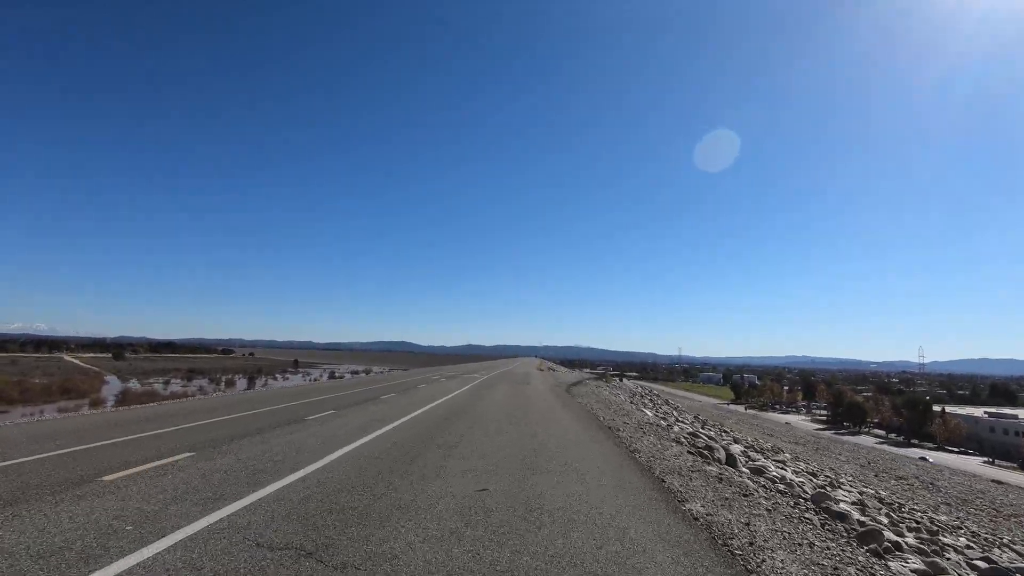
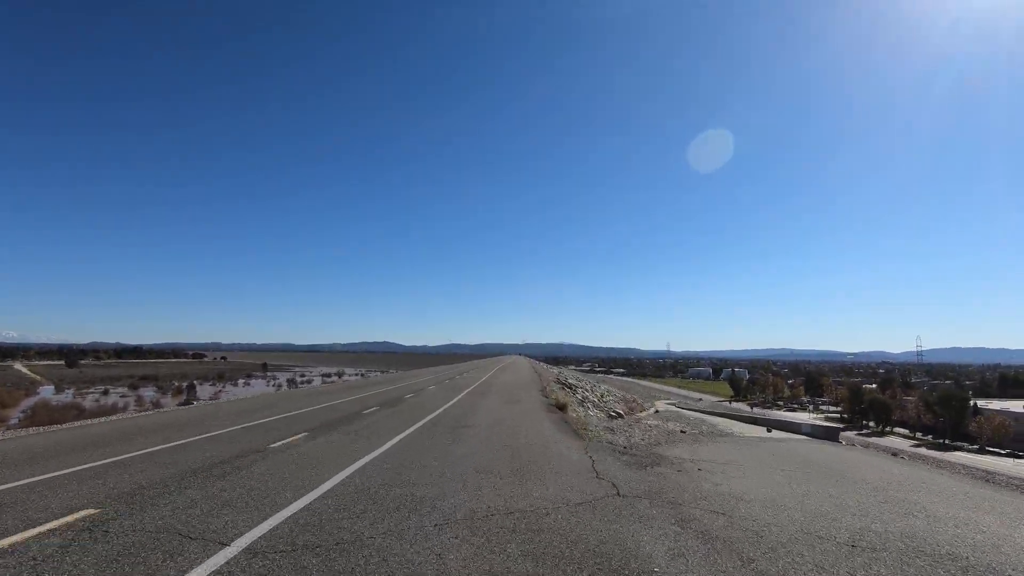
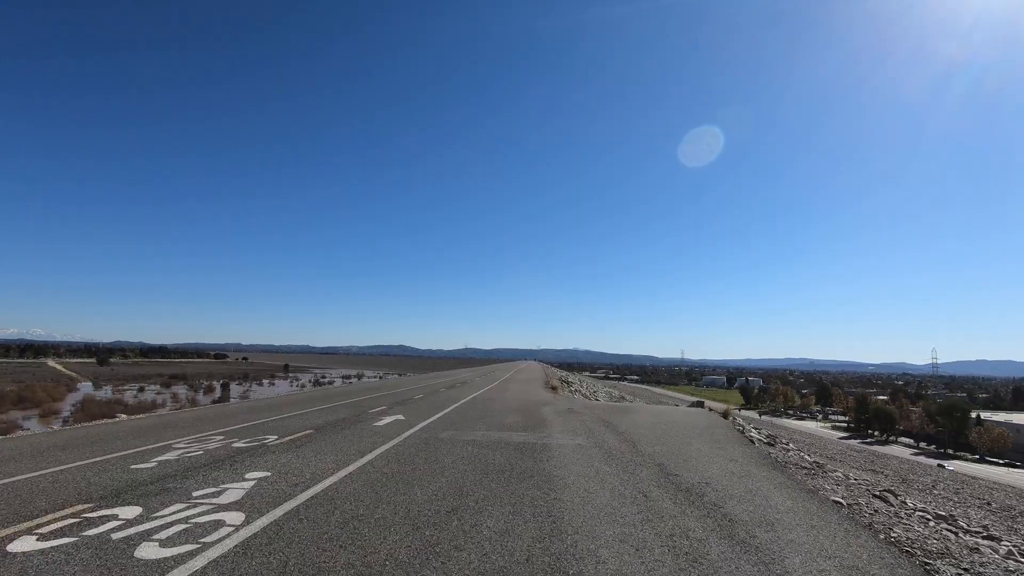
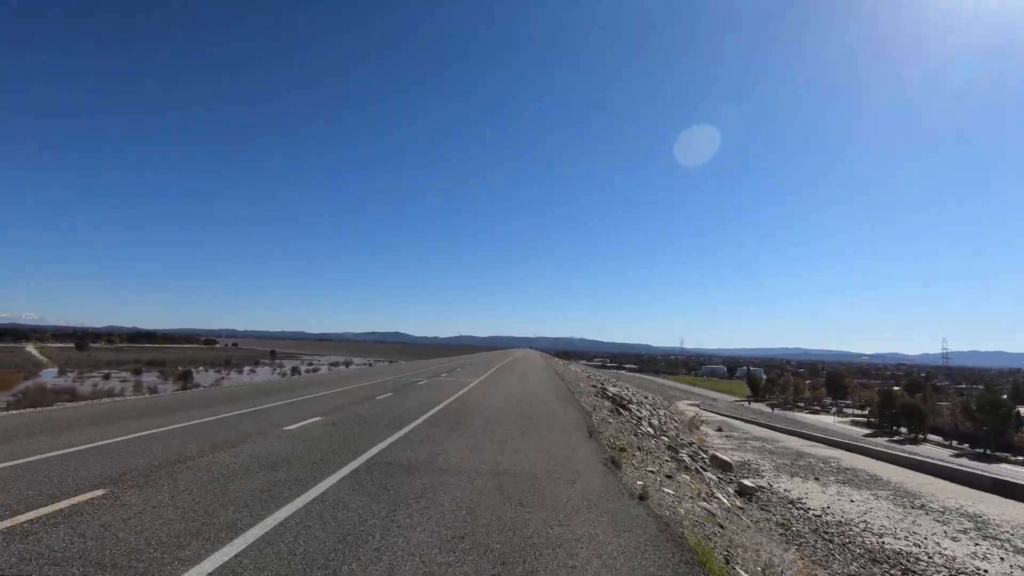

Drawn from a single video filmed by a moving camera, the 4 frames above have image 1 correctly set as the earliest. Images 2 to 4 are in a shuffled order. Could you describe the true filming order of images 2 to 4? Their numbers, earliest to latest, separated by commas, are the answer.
3, 2, 4
